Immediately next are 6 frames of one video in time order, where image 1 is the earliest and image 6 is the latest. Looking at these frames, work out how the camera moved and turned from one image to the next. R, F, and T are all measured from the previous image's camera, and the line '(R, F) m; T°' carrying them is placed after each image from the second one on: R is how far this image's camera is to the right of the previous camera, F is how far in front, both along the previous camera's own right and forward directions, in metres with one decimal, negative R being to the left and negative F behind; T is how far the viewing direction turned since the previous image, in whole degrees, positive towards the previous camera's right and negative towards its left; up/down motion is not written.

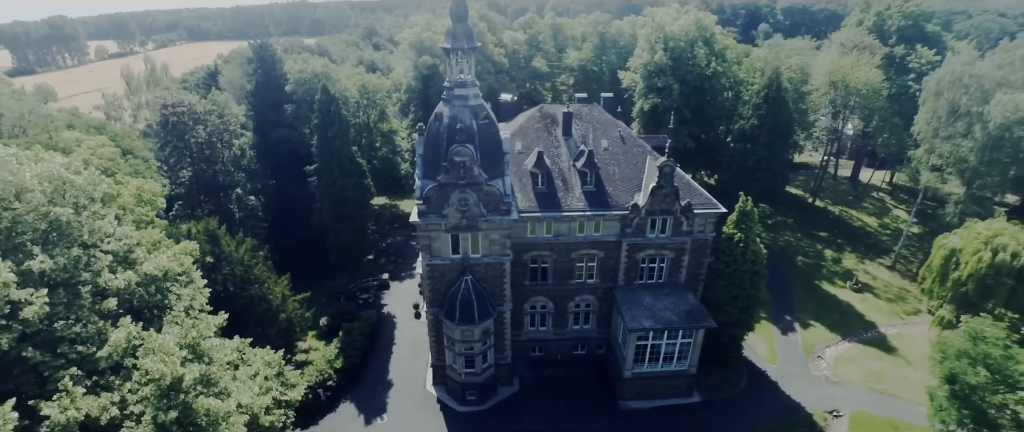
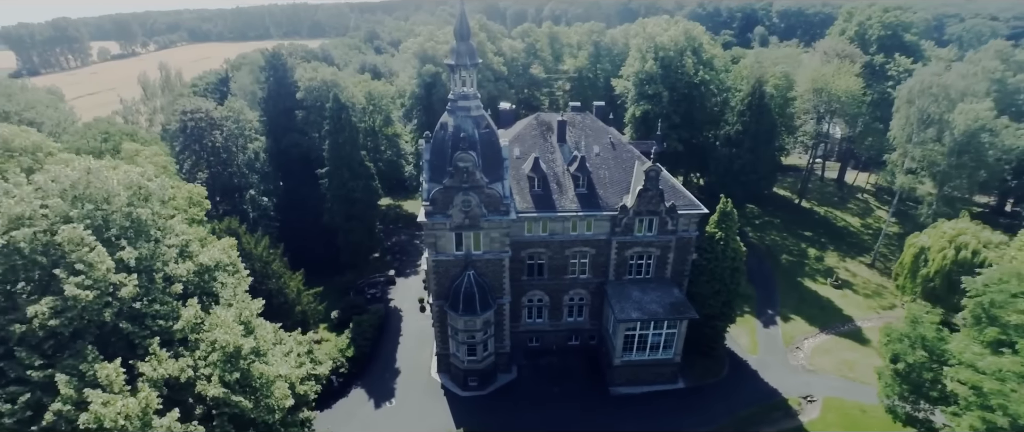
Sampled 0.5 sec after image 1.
(0.0, -2.8) m; 0°
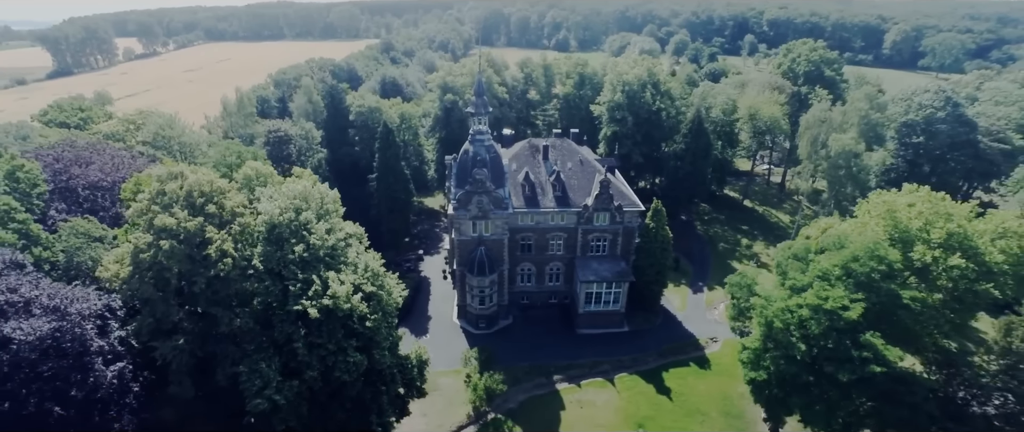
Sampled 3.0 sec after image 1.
(+0.4, -16.5) m; 0°
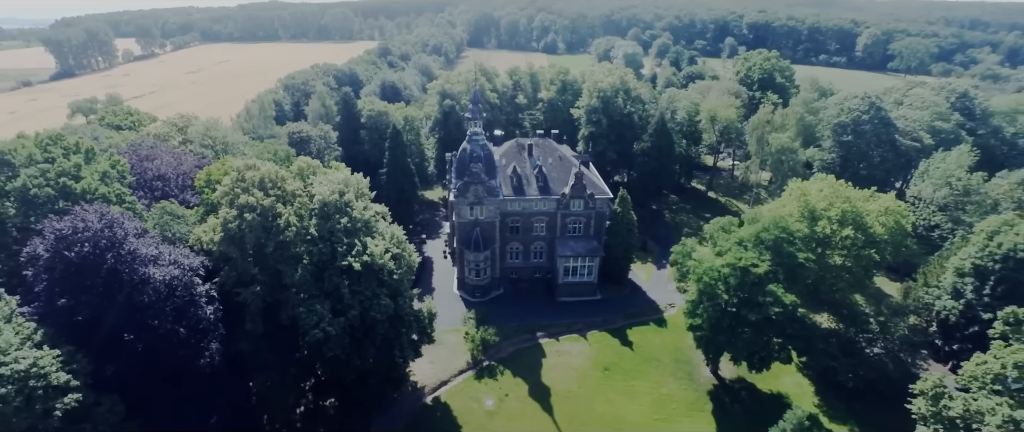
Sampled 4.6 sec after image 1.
(+0.1, -10.3) m; +1°
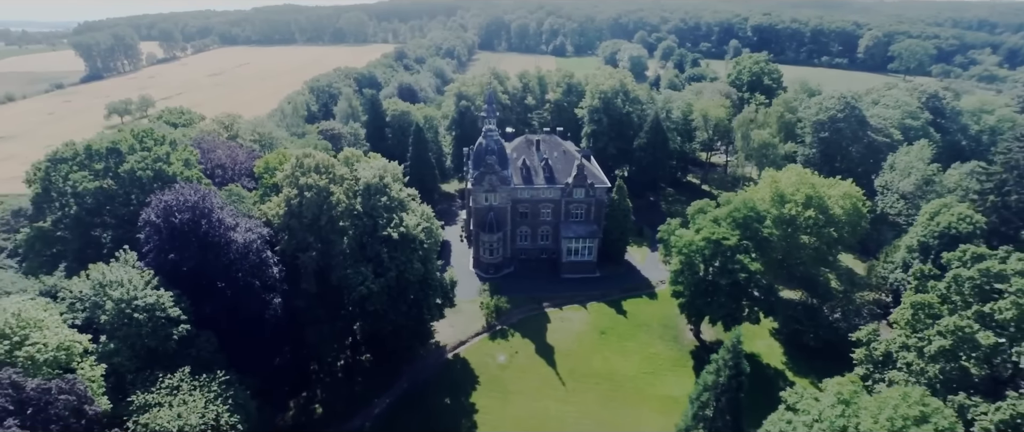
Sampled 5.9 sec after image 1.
(0.0, -8.4) m; -1°
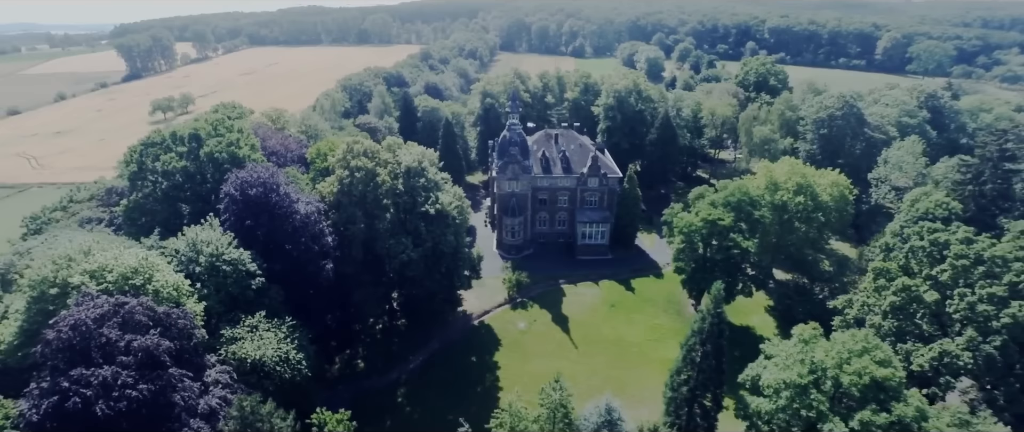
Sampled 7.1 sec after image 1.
(-0.2, -7.2) m; -2°
